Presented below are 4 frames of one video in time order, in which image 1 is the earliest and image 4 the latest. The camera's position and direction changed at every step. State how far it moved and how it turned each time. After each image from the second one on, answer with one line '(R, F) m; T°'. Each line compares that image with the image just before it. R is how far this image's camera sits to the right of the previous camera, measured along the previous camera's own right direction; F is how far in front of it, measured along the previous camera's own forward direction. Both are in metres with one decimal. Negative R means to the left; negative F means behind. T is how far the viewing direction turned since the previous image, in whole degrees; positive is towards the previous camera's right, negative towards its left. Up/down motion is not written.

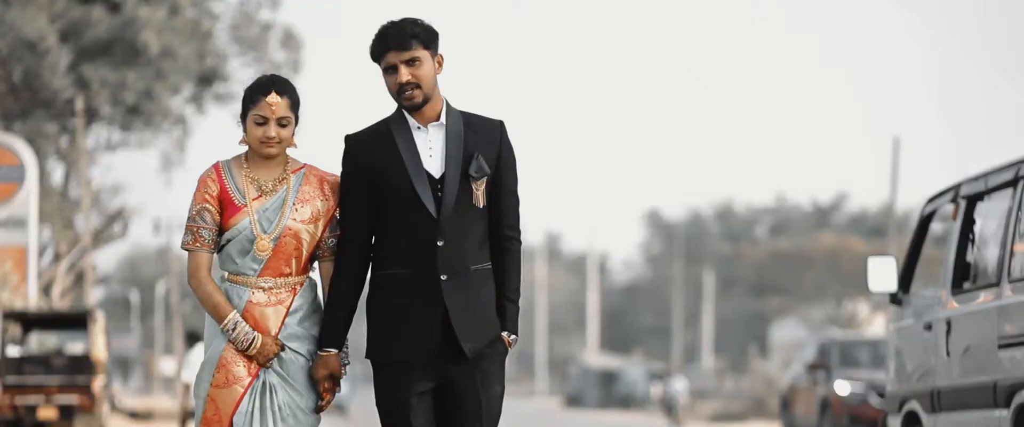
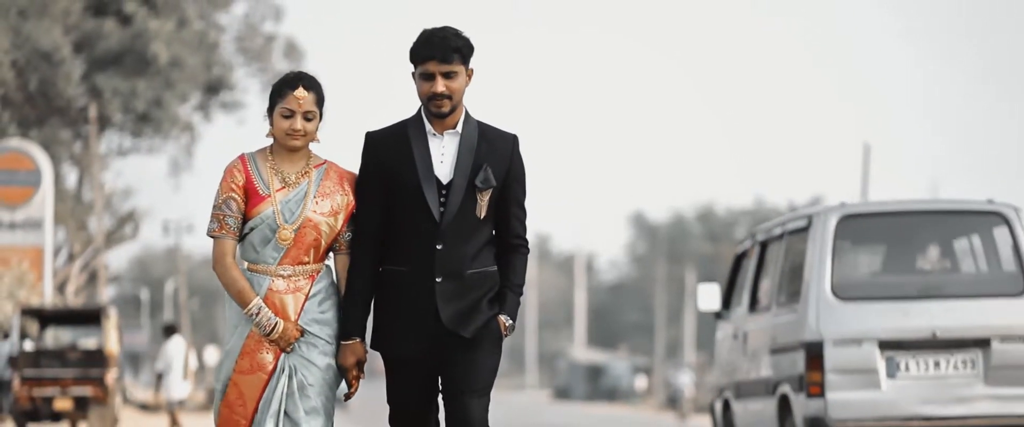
(+0.1, -0.8) m; 0°
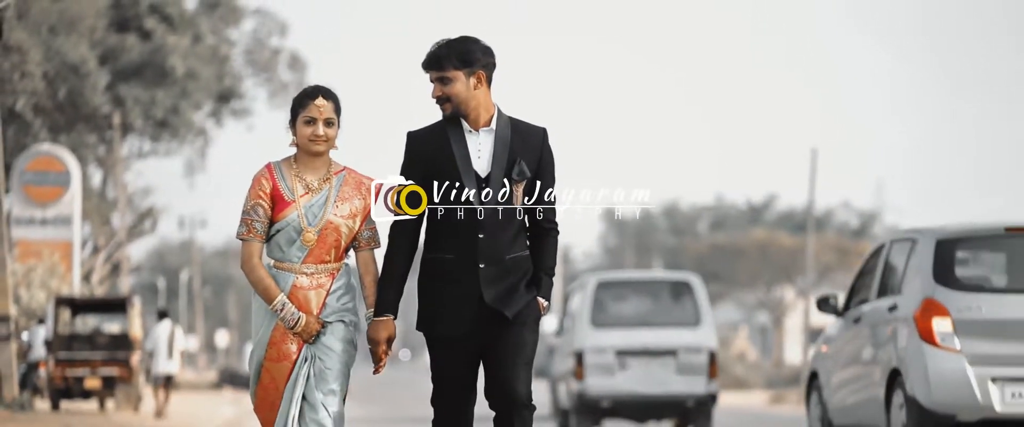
(0.0, -1.6) m; +1°
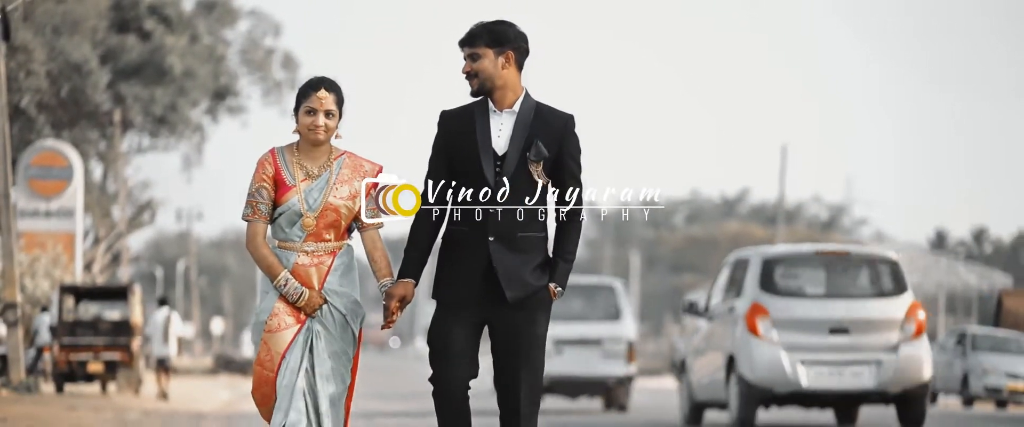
(+0.1, -0.8) m; 0°
